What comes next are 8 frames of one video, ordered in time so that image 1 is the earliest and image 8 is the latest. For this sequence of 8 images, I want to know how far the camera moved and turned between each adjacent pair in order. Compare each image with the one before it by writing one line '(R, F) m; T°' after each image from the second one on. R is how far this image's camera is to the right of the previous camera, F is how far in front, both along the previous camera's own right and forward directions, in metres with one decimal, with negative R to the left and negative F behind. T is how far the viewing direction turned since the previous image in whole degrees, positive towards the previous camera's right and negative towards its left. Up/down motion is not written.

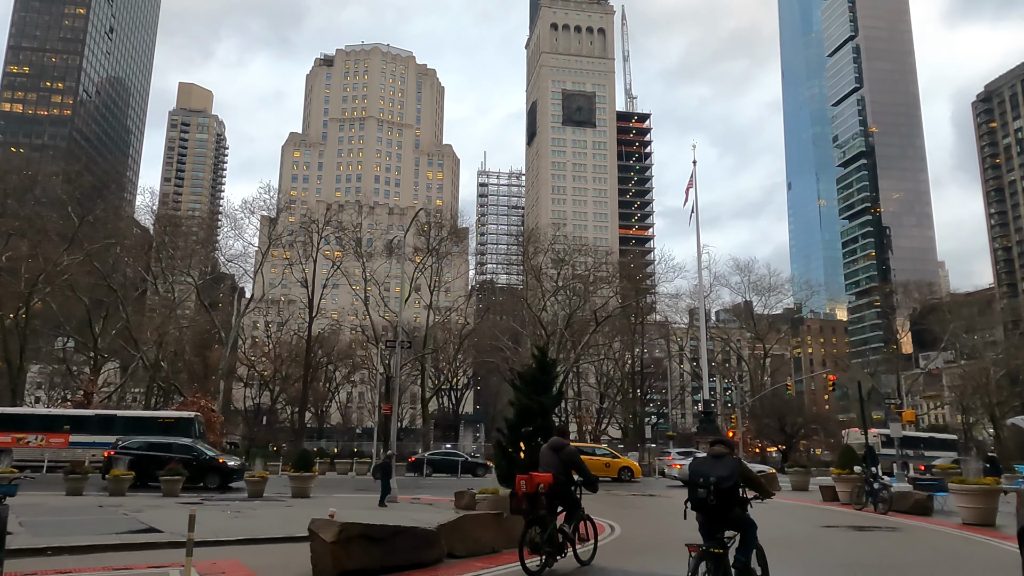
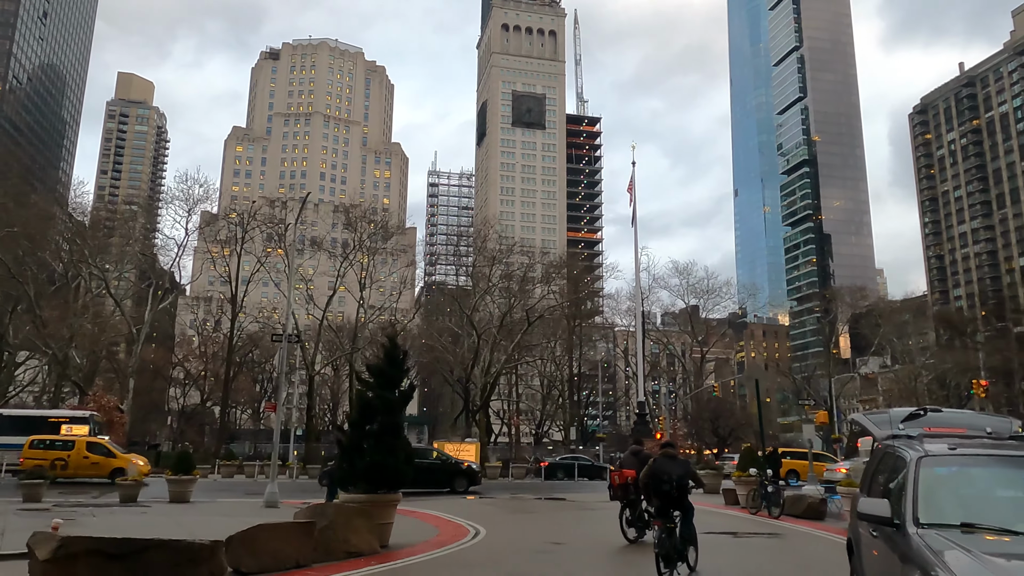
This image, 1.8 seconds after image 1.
(+0.9, +0.6) m; +4°
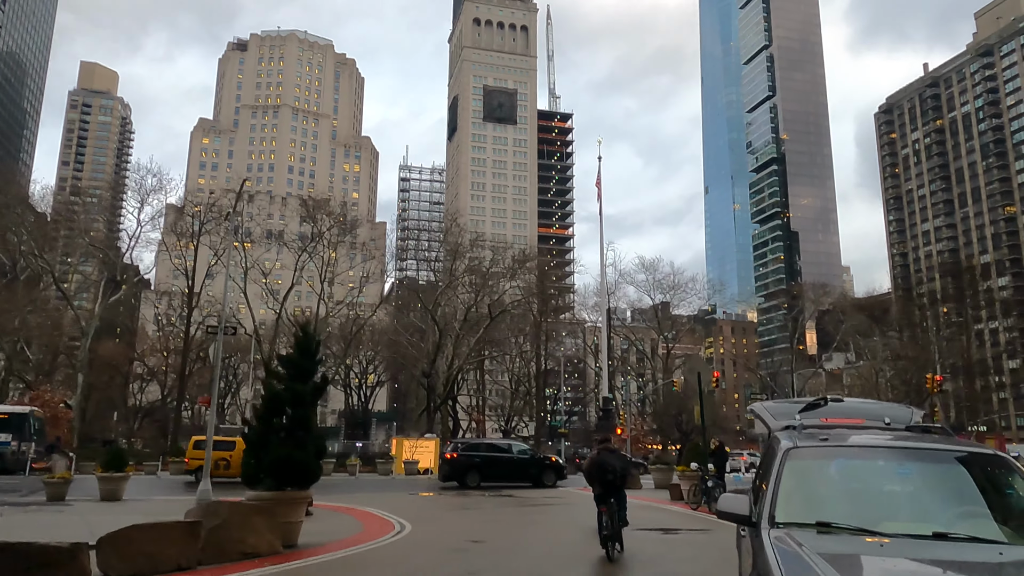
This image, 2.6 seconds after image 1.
(+0.5, +0.3) m; +2°
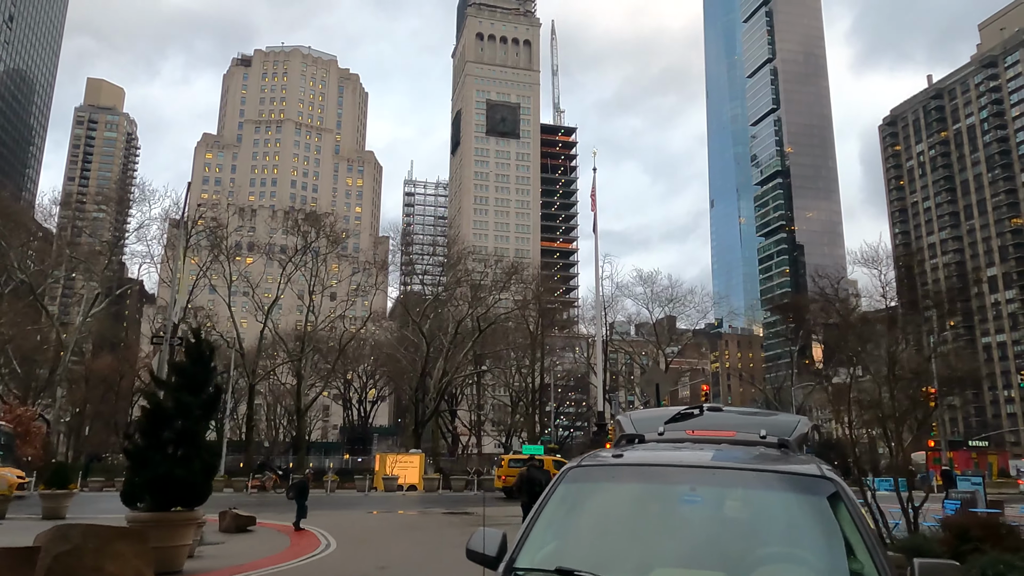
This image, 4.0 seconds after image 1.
(+0.7, +0.5) m; -1°
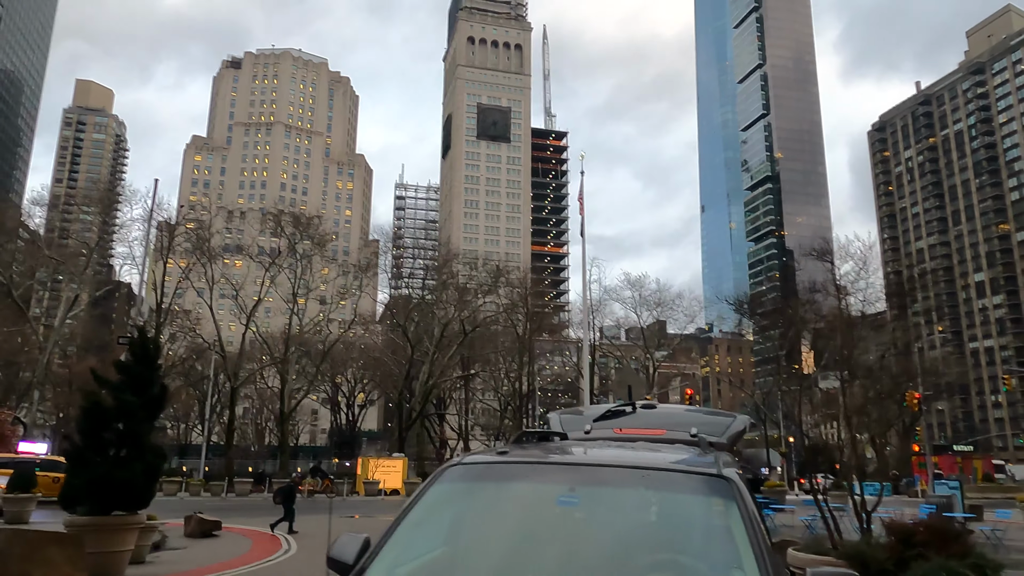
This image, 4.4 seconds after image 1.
(+0.3, +0.2) m; +1°
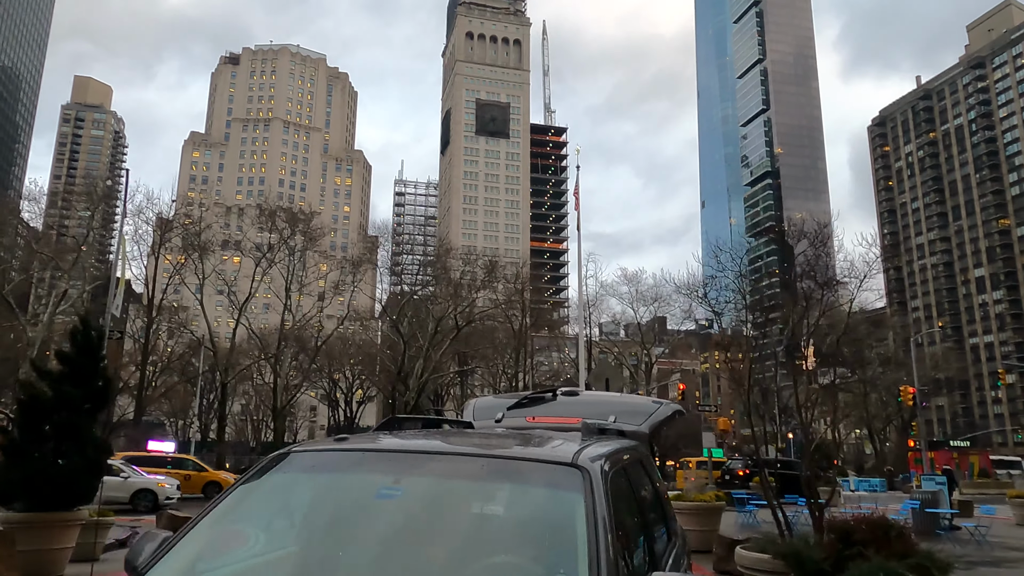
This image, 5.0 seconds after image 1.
(+0.3, +0.2) m; 0°
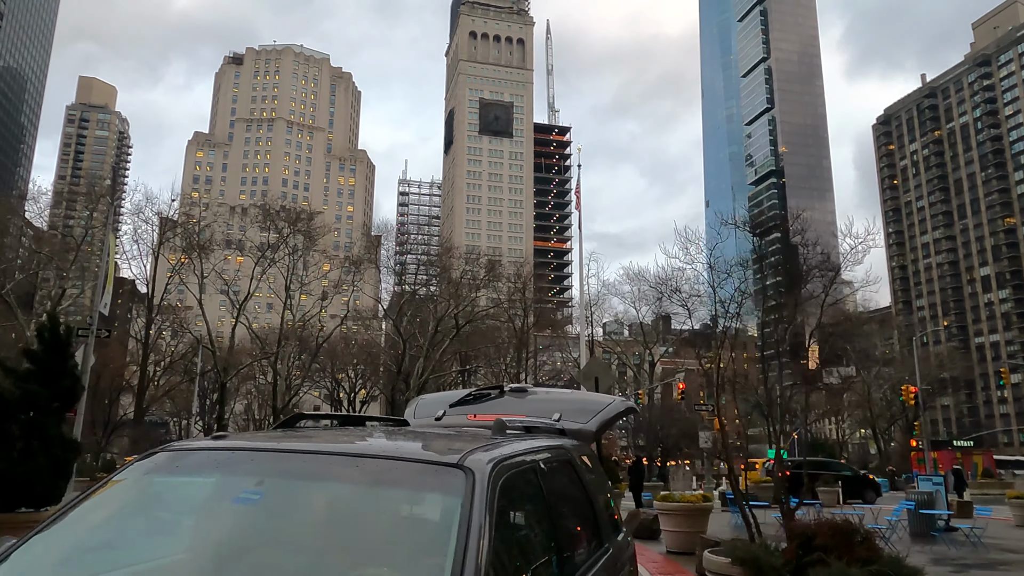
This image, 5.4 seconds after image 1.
(+0.2, +0.1) m; 0°
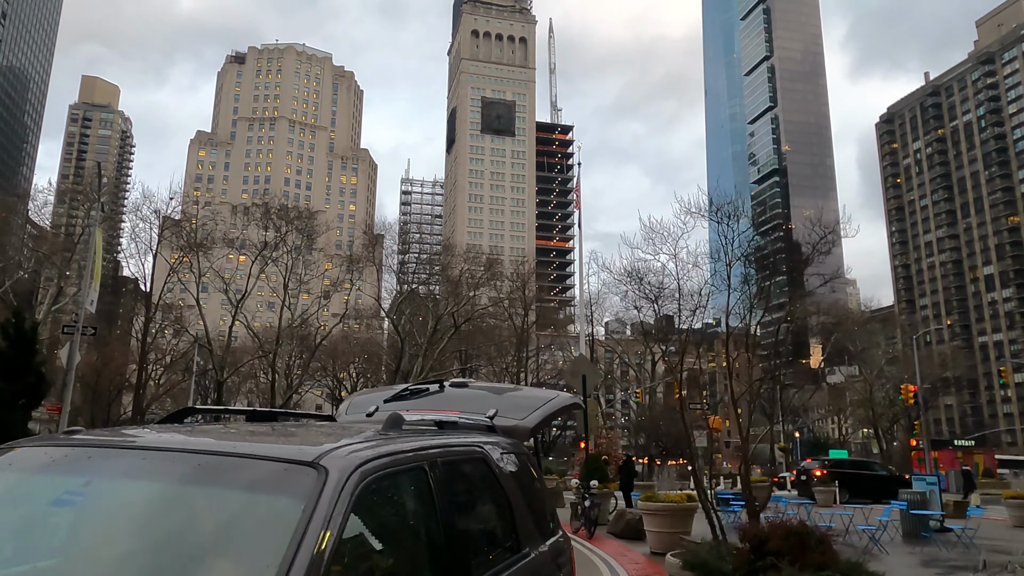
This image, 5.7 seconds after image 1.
(+0.2, +0.1) m; 0°
